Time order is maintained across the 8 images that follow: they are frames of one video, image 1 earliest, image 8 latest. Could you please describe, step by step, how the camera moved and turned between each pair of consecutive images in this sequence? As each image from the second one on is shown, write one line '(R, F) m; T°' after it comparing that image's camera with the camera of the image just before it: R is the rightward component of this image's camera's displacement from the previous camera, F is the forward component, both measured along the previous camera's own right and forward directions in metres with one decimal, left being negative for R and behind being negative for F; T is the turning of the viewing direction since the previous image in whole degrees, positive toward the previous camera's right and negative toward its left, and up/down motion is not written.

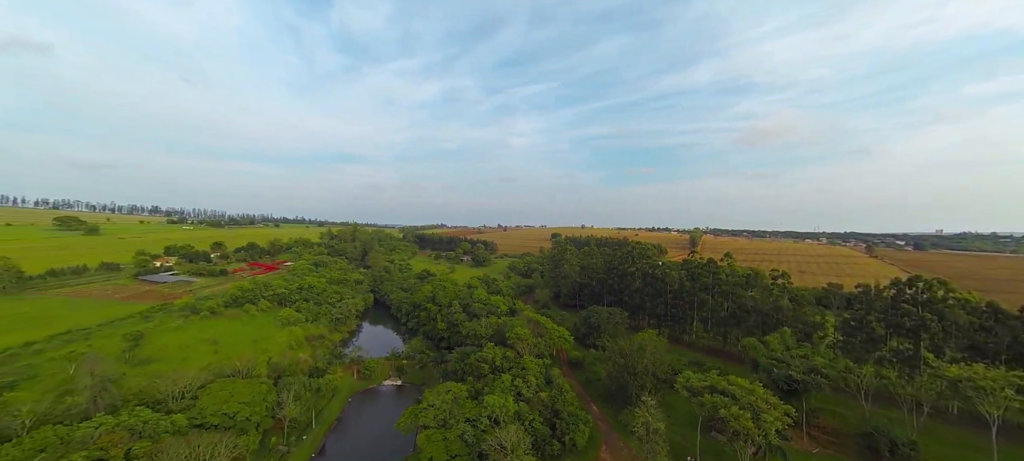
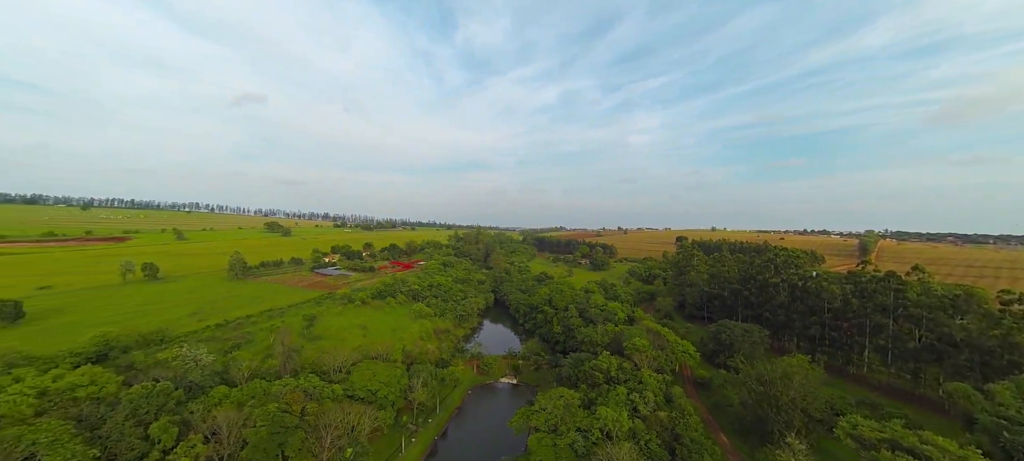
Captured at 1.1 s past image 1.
(+0.9, +0.8) m; -18°
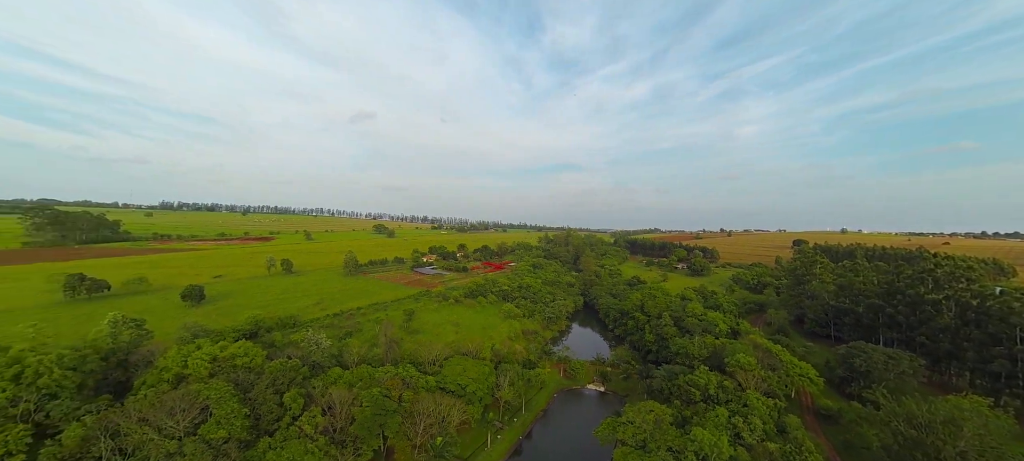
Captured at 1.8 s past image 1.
(+1.0, +0.6) m; -14°
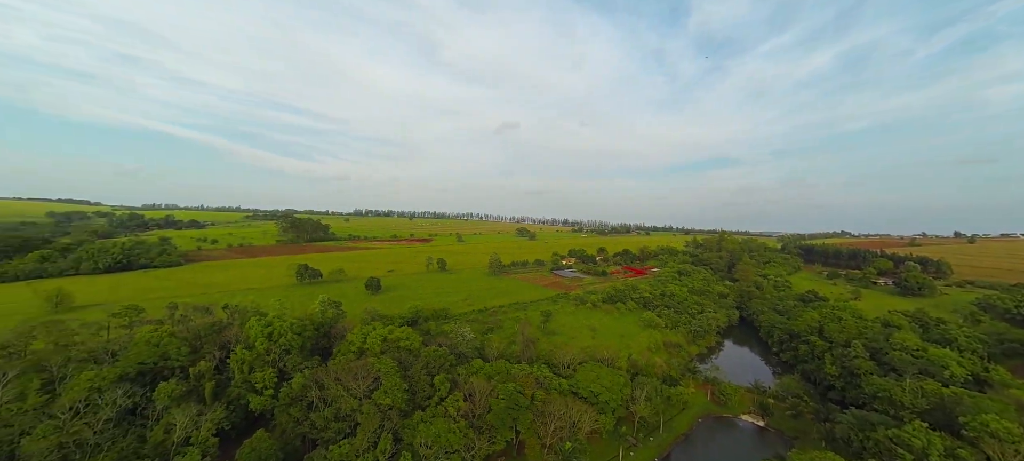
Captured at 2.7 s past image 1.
(+1.0, +0.7) m; -21°
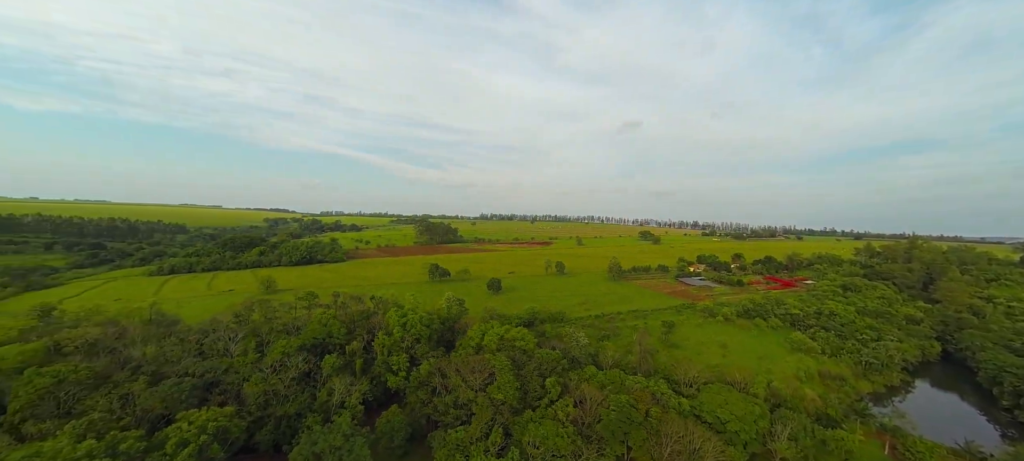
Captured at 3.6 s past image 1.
(+0.7, +0.3) m; -18°
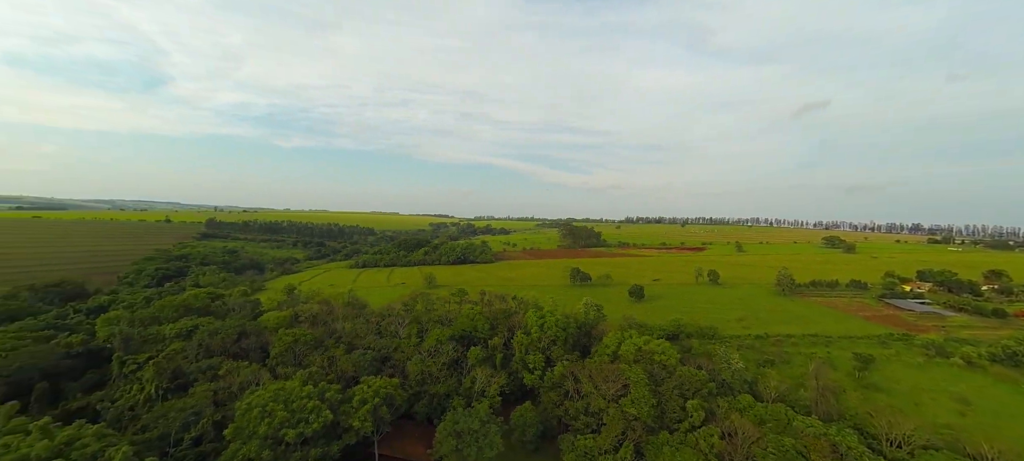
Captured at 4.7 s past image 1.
(+0.8, -0.1) m; -21°
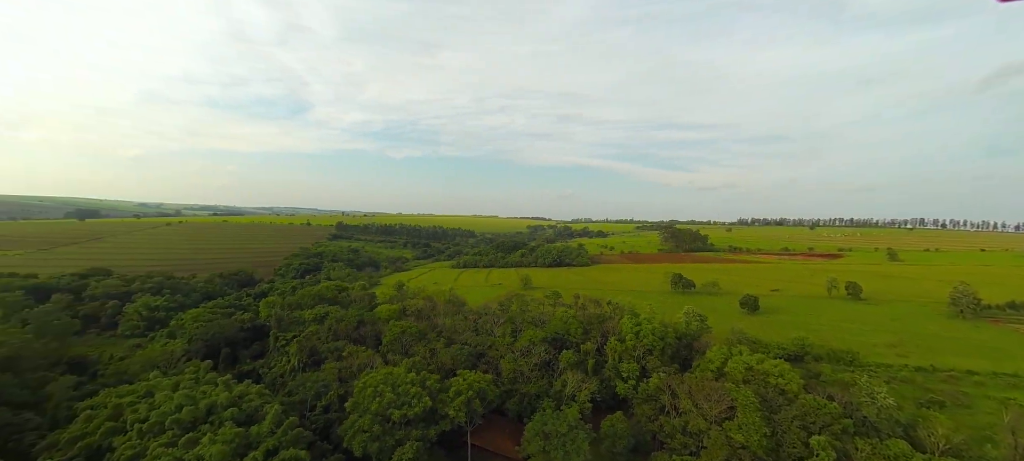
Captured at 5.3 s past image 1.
(+0.3, -0.1) m; -14°
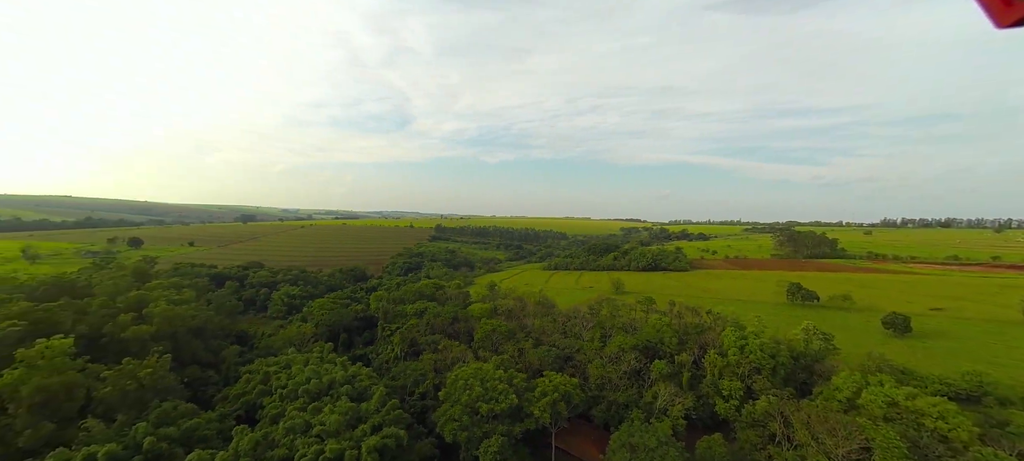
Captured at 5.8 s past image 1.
(+0.1, -0.1) m; -14°
